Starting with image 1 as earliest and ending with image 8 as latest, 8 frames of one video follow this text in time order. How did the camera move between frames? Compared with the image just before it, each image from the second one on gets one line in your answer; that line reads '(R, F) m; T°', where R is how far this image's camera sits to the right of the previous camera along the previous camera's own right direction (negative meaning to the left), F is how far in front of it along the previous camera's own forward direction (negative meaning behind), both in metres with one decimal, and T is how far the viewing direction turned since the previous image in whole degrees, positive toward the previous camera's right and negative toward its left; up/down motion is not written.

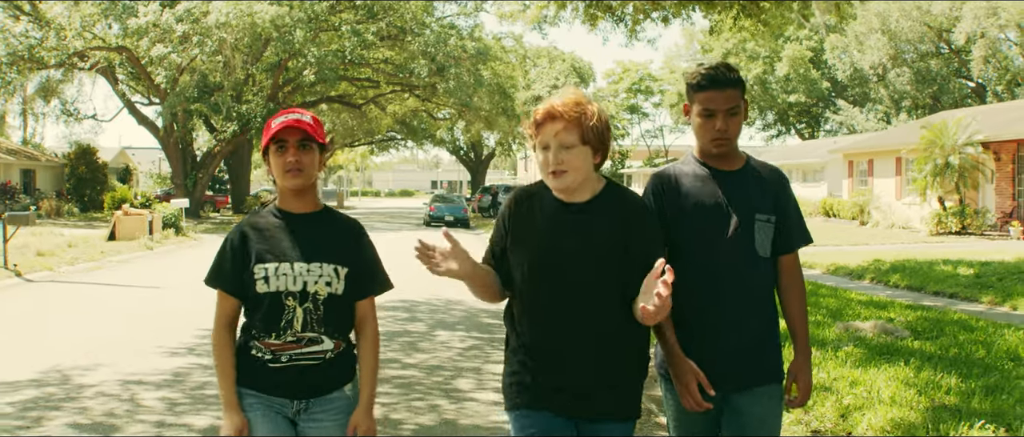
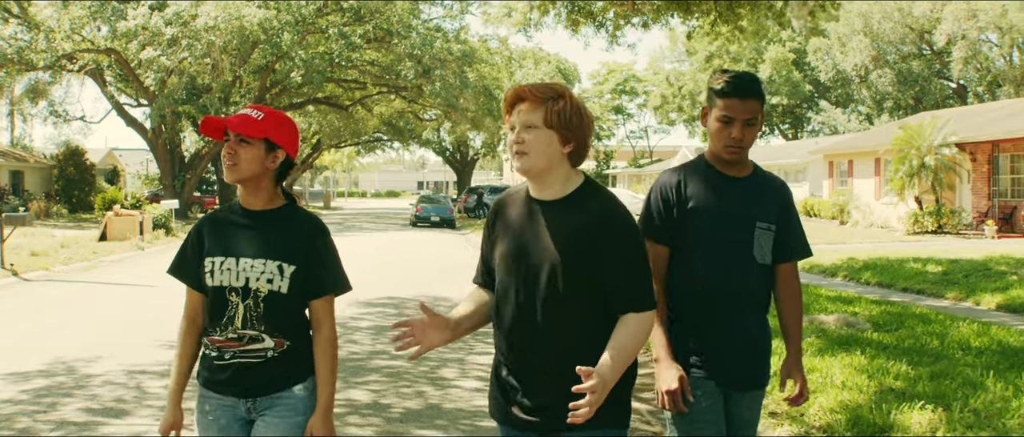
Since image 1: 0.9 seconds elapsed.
(0.0, -0.4) m; +1°
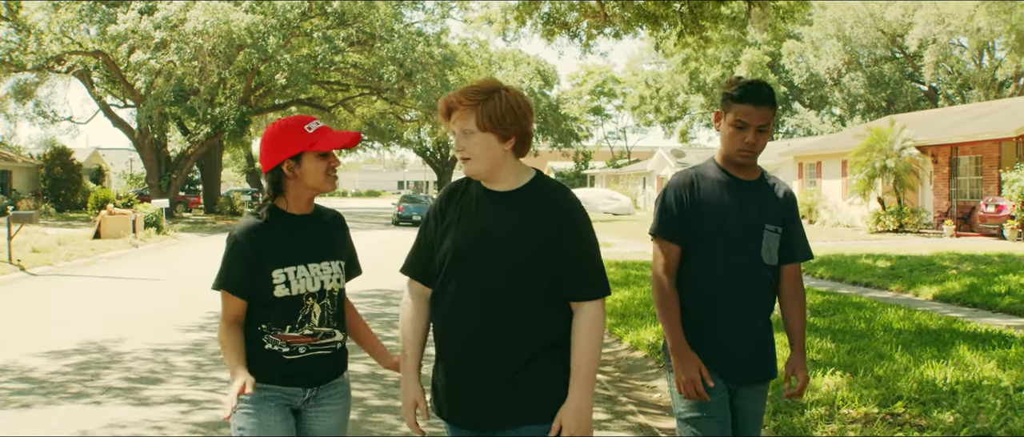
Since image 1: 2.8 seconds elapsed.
(0.0, -0.9) m; +1°
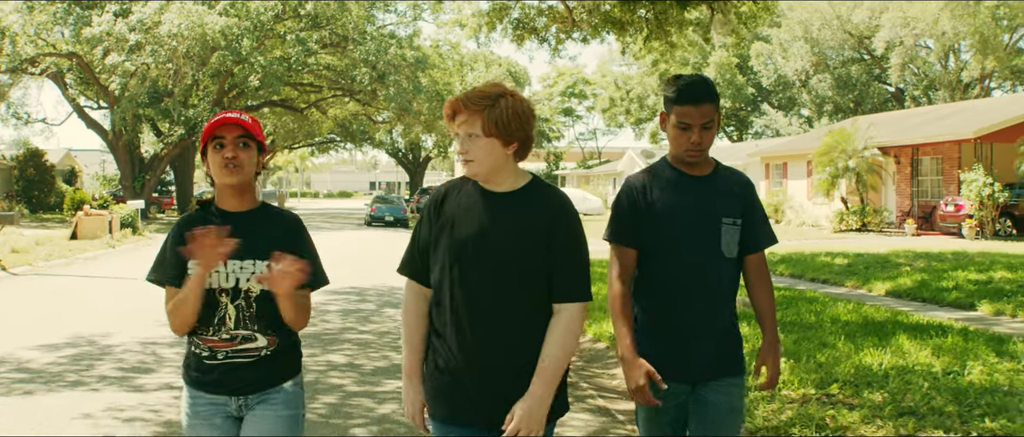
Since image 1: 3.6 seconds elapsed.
(0.0, -0.5) m; +2°
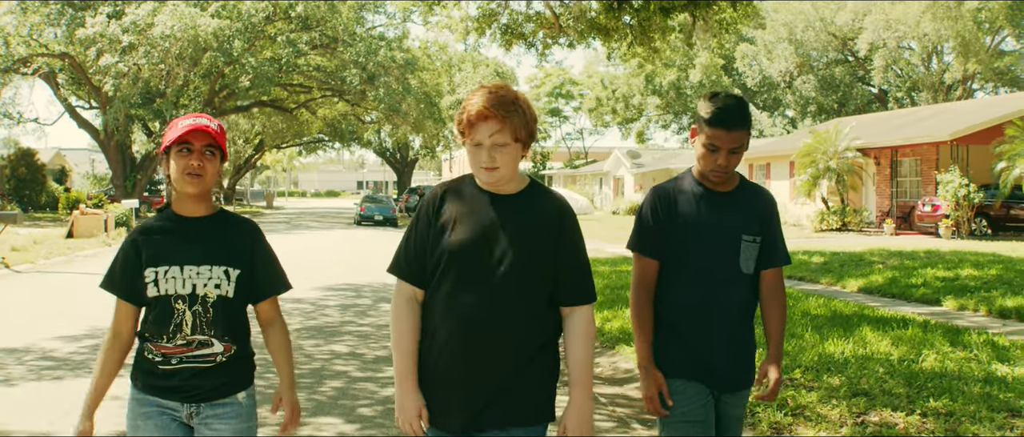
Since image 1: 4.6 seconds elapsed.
(0.0, -0.5) m; +1°
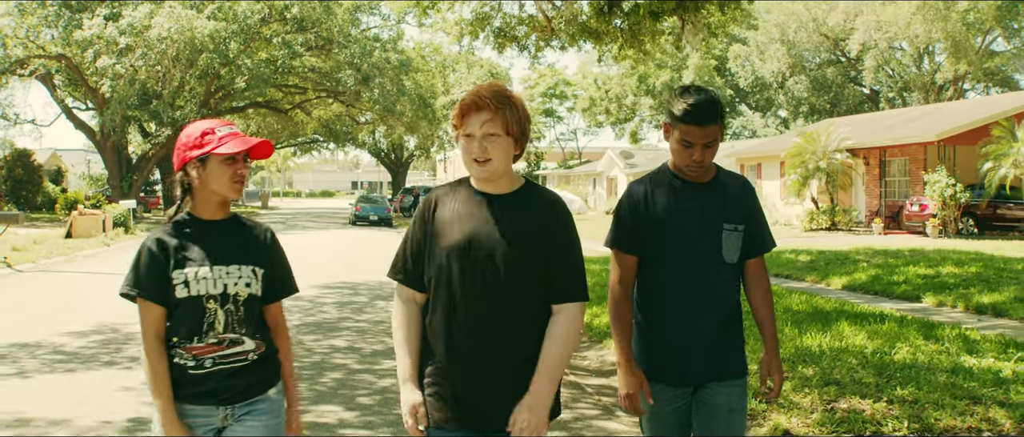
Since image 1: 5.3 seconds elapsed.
(0.0, -0.3) m; 0°
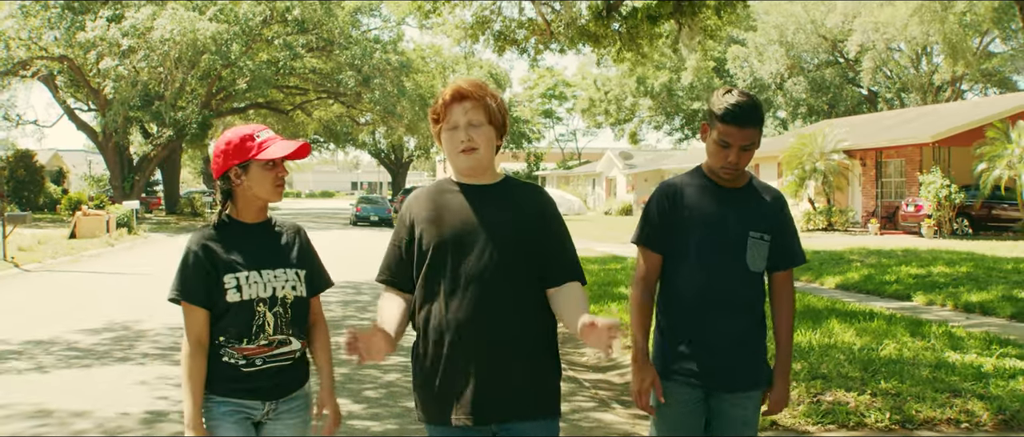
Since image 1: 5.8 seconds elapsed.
(0.0, -0.3) m; 0°
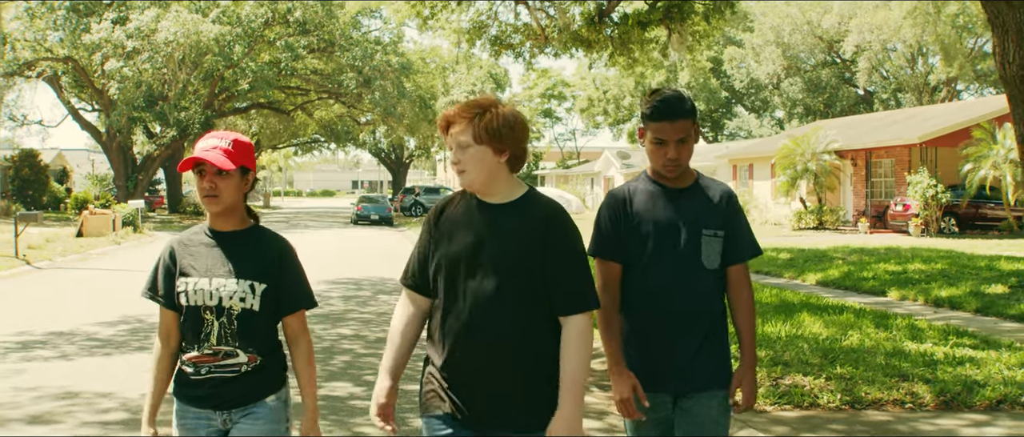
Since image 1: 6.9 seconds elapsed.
(+0.1, -0.6) m; 0°
